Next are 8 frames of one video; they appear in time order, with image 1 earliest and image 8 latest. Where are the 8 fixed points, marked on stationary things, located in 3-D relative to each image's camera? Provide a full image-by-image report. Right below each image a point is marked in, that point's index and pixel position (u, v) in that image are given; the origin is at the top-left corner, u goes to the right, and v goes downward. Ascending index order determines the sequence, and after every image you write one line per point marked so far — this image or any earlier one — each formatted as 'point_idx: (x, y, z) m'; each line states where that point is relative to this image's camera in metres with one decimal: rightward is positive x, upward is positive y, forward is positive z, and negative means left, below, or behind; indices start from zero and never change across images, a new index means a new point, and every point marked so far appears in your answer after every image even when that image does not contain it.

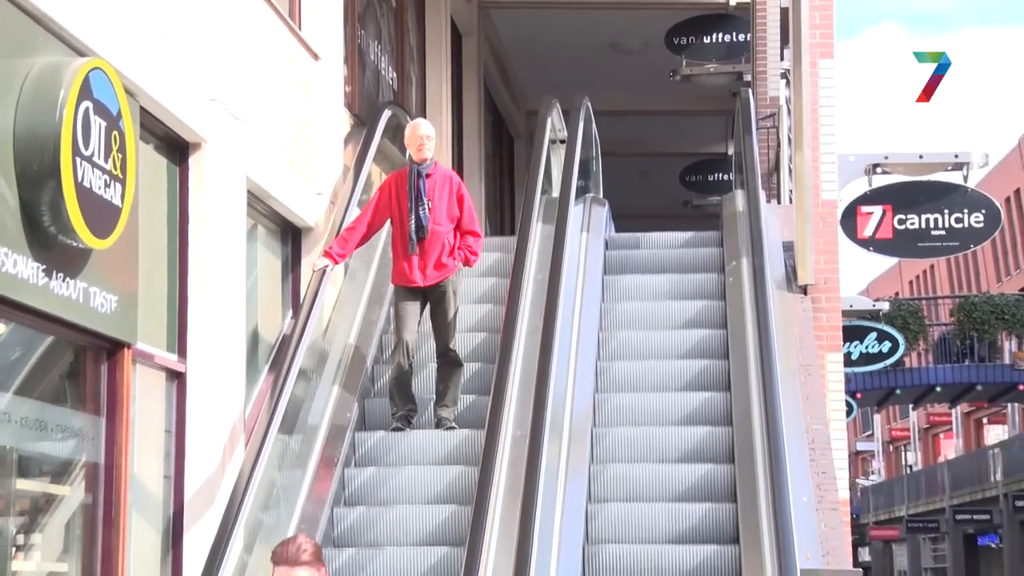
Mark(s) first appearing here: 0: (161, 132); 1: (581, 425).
0: (-1.8, +0.8, +5.0) m
1: (+0.4, -0.7, +5.6) m
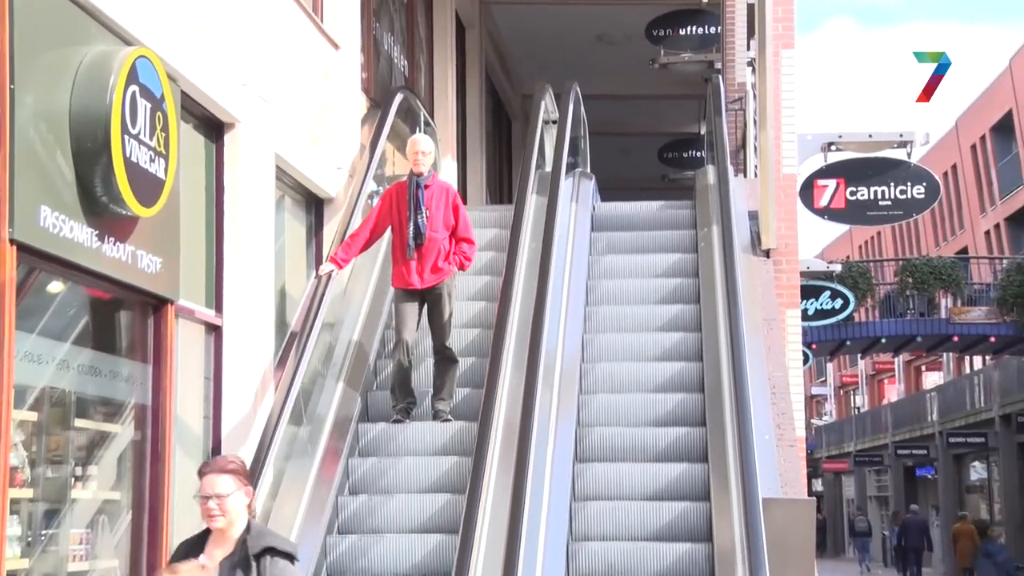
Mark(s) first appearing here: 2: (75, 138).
0: (-1.8, +1.0, +5.5) m
1: (+0.3, -0.5, +6.1) m
2: (-2.0, +0.7, +4.3) m
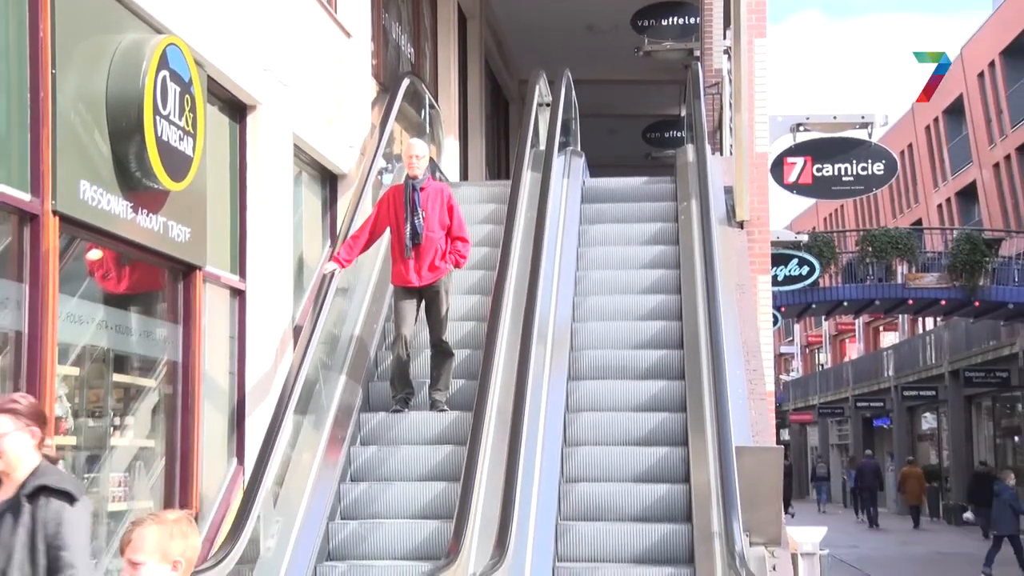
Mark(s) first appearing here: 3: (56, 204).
0: (-1.8, +1.2, +5.9) m
1: (+0.3, -0.3, +6.5) m
2: (-2.1, +0.9, +4.7) m
3: (-2.2, +0.4, +4.3) m
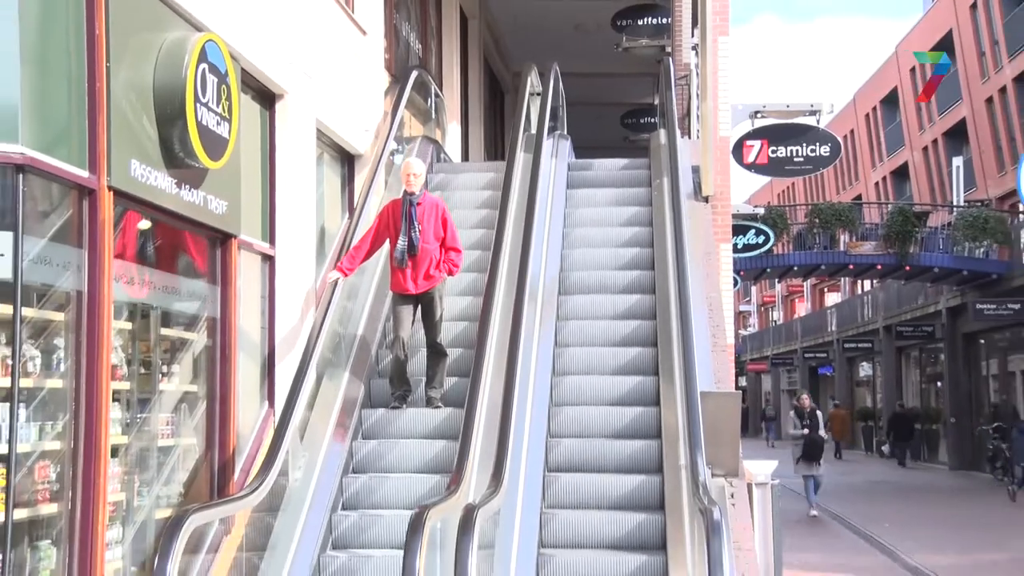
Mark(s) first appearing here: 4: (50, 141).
0: (-1.8, +1.4, +6.6) m
1: (+0.3, 0.0, +7.2) m
2: (-2.1, +1.1, +5.4) m
3: (-2.2, +0.6, +5.0) m
4: (-2.4, +0.8, +4.6) m
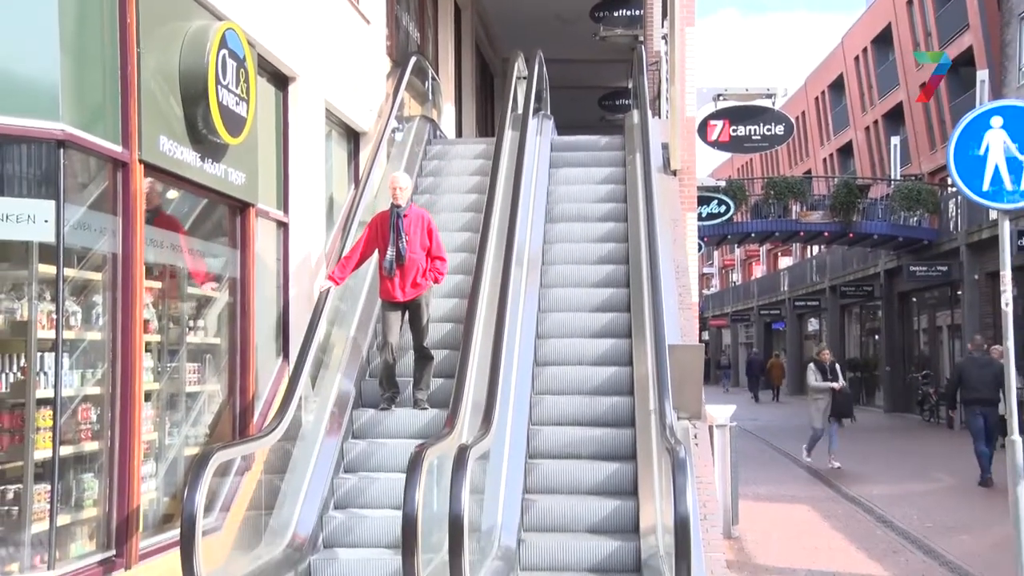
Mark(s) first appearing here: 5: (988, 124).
0: (-1.9, +1.7, +7.1) m
1: (+0.2, +0.3, +7.9) m
2: (-2.2, +1.3, +6.0) m
3: (-2.3, +0.8, +5.6) m
4: (-2.5, +1.0, +5.2) m
5: (+2.9, +1.0, +5.6) m
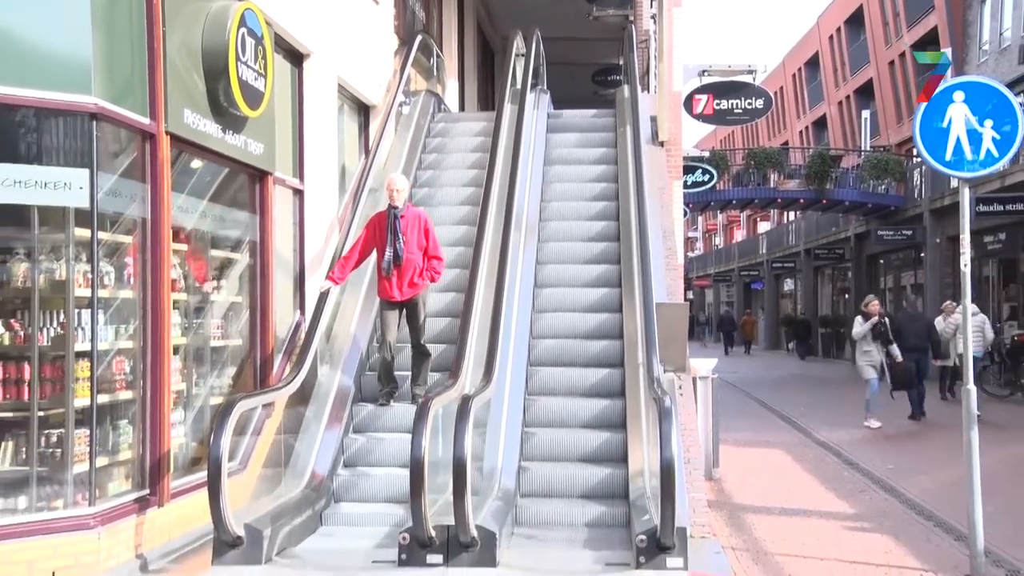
0: (-1.9, +2.0, +7.6) m
1: (+0.2, +0.6, +8.4) m
2: (-2.2, +1.6, +6.4) m
3: (-2.3, +1.1, +6.1) m
4: (-2.5, +1.2, +5.7) m
5: (+2.9, +1.3, +6.0) m
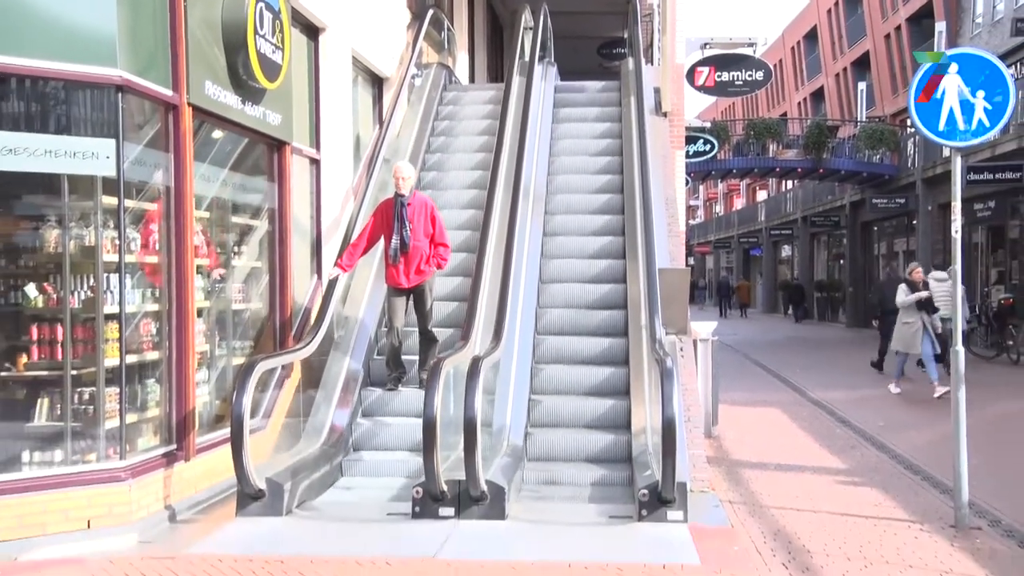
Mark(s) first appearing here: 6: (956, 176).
0: (-1.8, +2.3, +7.8) m
1: (+0.3, +0.9, +8.6) m
2: (-2.1, +1.8, +6.7) m
3: (-2.2, +1.3, +6.3) m
4: (-2.4, +1.4, +5.9) m
5: (+3.0, +1.5, +6.2) m
6: (+3.0, +0.8, +6.2) m
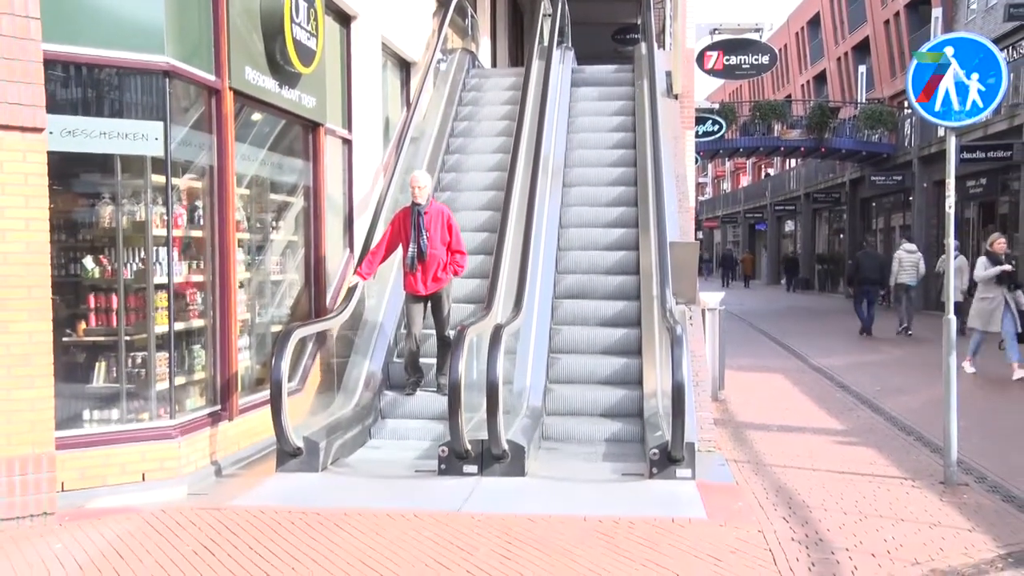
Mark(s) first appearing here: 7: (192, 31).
0: (-1.6, +2.5, +8.2) m
1: (+0.5, +1.2, +9.1) m
2: (-2.0, +2.1, +7.1) m
3: (-2.1, +1.5, +6.8) m
4: (-2.3, +1.6, +6.4) m
5: (+3.1, +1.7, +6.6) m
6: (+3.2, +1.0, +6.6) m
7: (-2.3, +1.8, +6.4) m
